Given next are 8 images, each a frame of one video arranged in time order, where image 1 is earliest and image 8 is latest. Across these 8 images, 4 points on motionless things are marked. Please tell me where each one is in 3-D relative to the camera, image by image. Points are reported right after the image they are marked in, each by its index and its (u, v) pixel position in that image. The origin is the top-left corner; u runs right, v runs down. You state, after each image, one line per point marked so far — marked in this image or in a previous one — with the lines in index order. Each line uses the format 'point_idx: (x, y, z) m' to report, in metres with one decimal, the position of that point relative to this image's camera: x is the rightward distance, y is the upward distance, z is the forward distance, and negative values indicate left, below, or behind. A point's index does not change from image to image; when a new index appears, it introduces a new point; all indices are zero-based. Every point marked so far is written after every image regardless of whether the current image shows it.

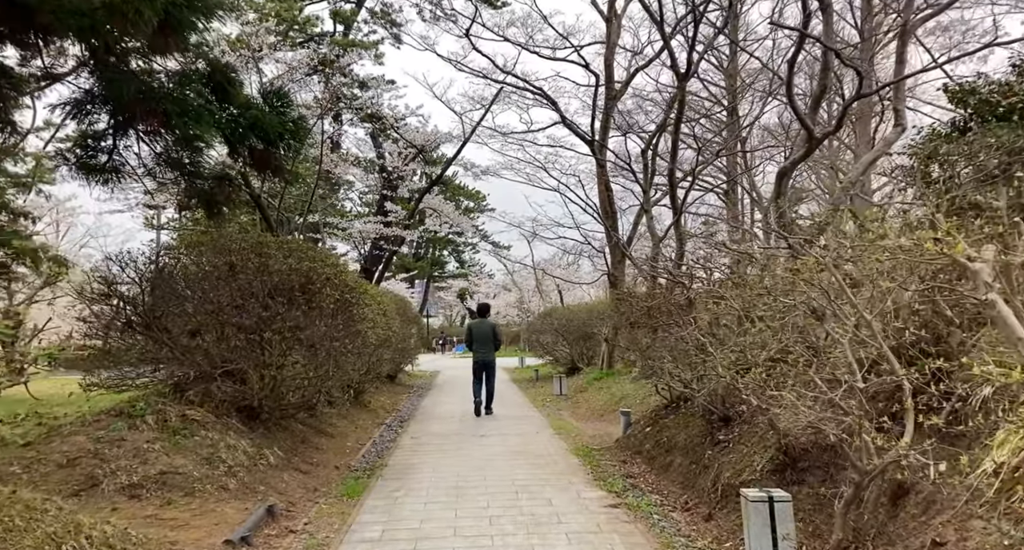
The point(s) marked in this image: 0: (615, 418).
0: (+1.5, -2.0, +10.2) m
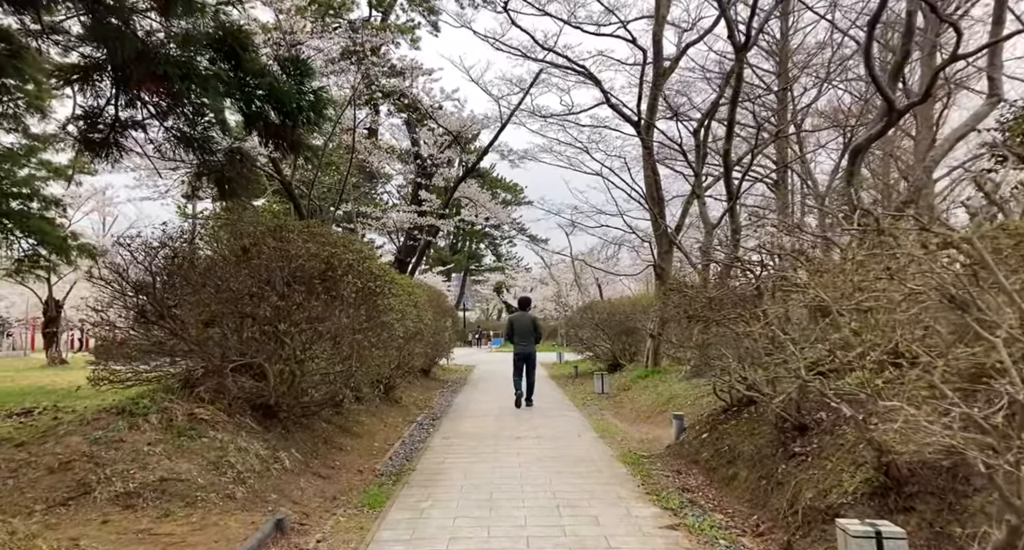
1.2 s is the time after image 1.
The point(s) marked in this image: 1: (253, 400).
0: (+2.0, -1.9, +9.4) m
1: (-2.3, -1.1, +6.7) m
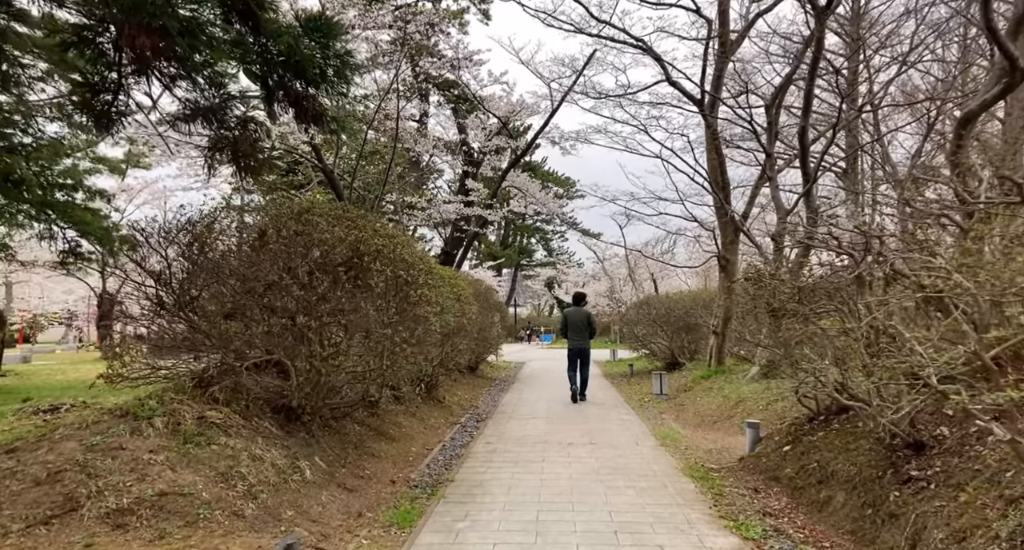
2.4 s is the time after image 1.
0: (+2.6, -1.7, +8.5) m
1: (-1.9, -1.0, +6.1) m
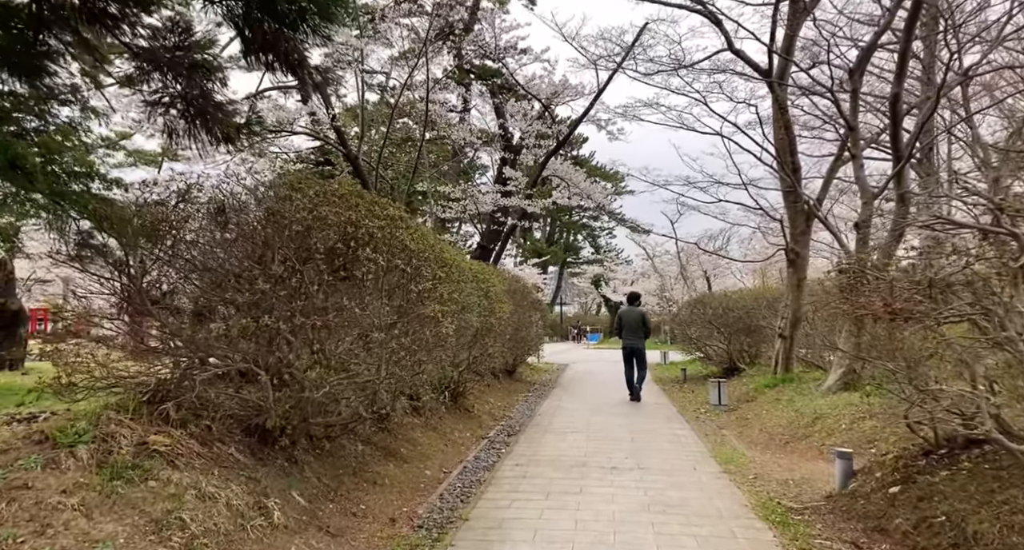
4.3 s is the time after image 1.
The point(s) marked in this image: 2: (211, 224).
0: (+2.9, -1.7, +7.1) m
1: (-1.7, -0.9, +4.9) m
2: (-1.9, +0.3, +4.8) m
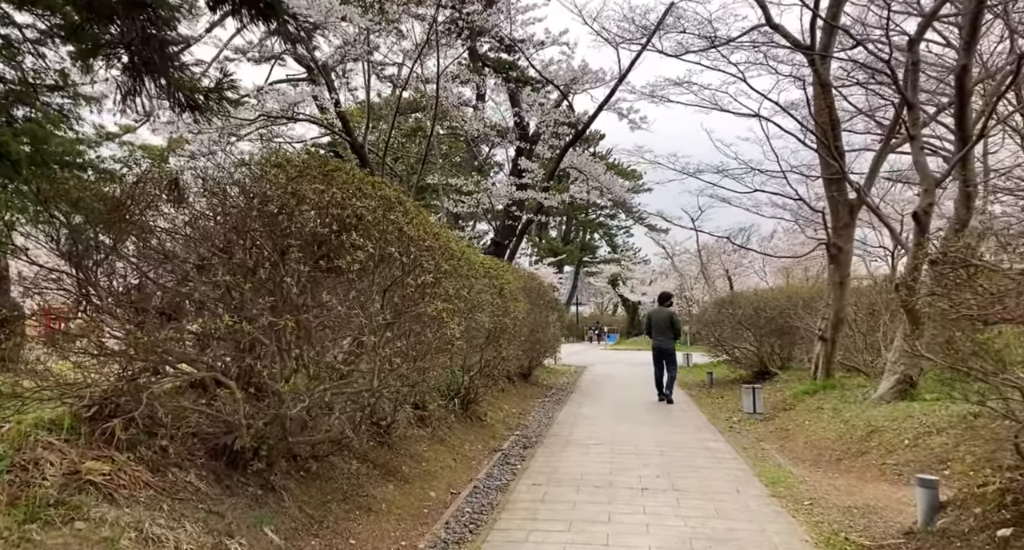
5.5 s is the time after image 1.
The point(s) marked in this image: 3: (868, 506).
0: (+3.0, -1.6, +6.2) m
1: (-1.6, -0.9, +4.2) m
2: (-1.8, +0.4, +4.0) m
3: (+2.5, -1.6, +5.3) m
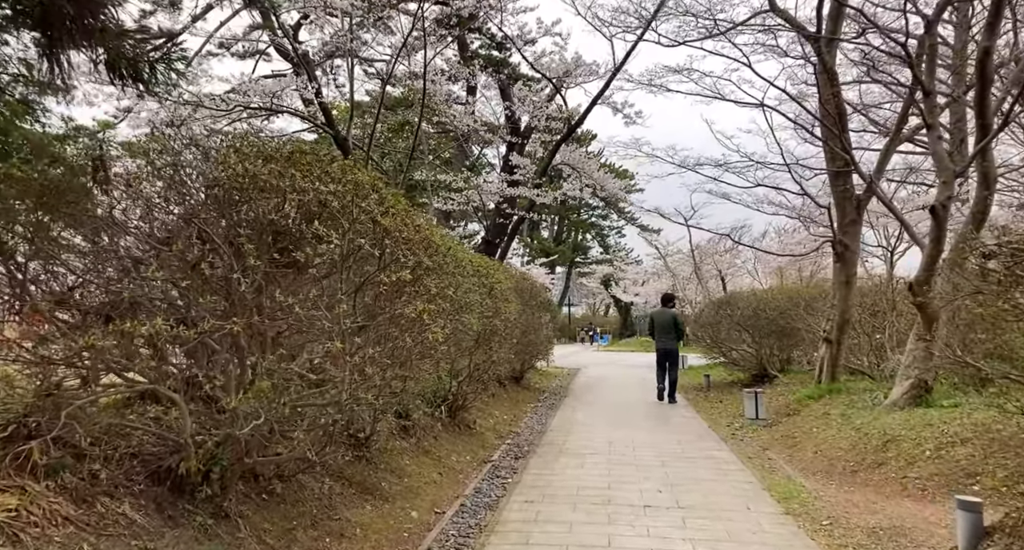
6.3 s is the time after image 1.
0: (+2.9, -1.6, +5.7) m
1: (-1.7, -0.9, +3.6) m
2: (-1.8, +0.4, +3.4) m
3: (+2.4, -1.6, +4.8) m
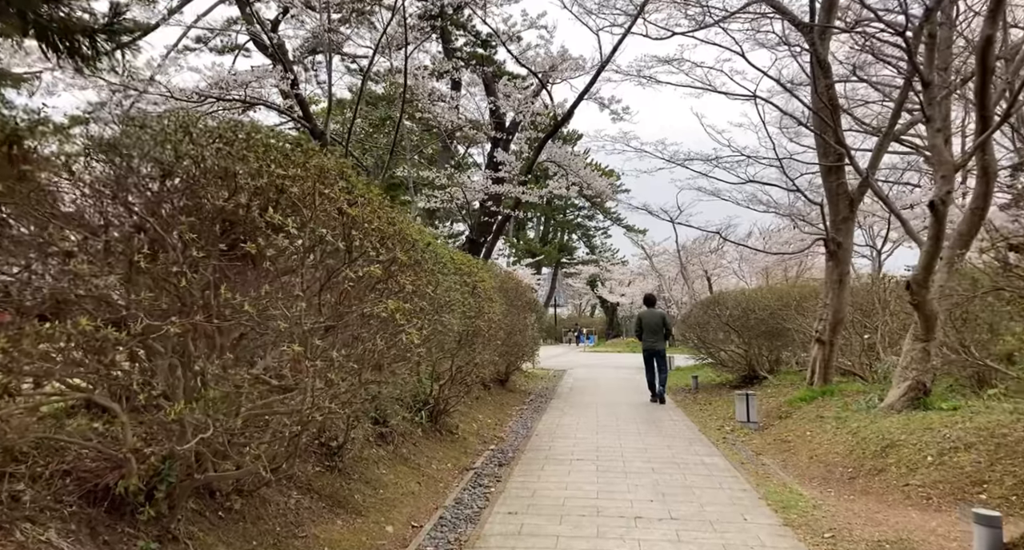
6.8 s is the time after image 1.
0: (+2.8, -1.6, +5.4) m
1: (-1.8, -0.9, +3.3) m
2: (-1.9, +0.4, +3.1) m
3: (+2.3, -1.6, +4.5) m
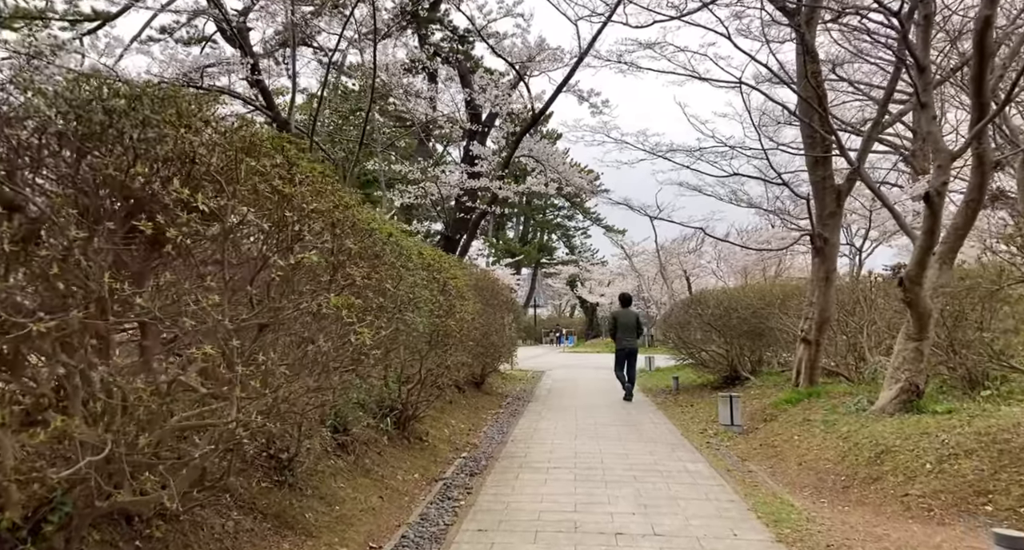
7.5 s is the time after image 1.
0: (+2.6, -1.6, +5.0) m
1: (-1.9, -0.8, +2.8) m
2: (-2.1, +0.4, +2.6) m
3: (+2.2, -1.6, +4.2) m
